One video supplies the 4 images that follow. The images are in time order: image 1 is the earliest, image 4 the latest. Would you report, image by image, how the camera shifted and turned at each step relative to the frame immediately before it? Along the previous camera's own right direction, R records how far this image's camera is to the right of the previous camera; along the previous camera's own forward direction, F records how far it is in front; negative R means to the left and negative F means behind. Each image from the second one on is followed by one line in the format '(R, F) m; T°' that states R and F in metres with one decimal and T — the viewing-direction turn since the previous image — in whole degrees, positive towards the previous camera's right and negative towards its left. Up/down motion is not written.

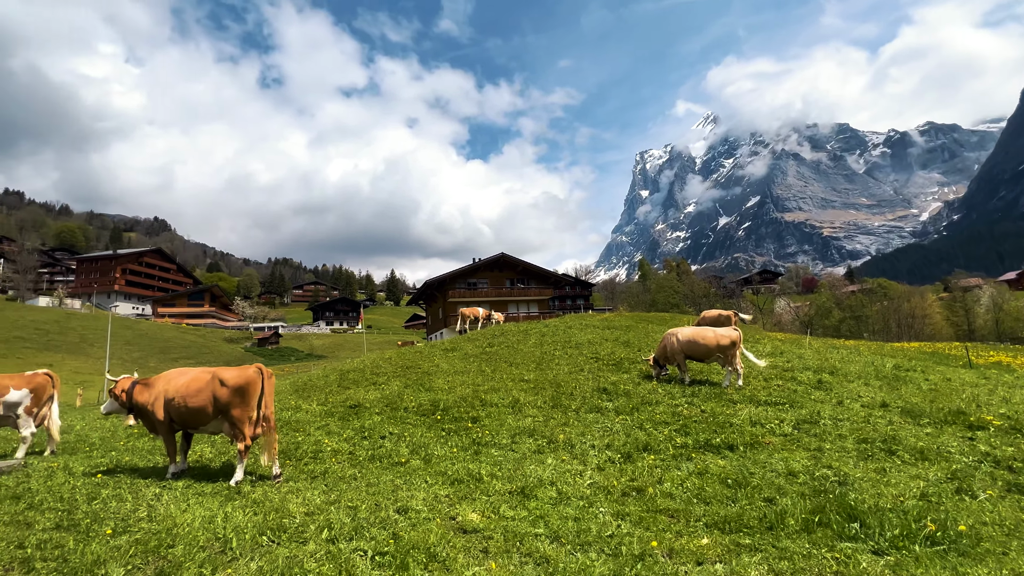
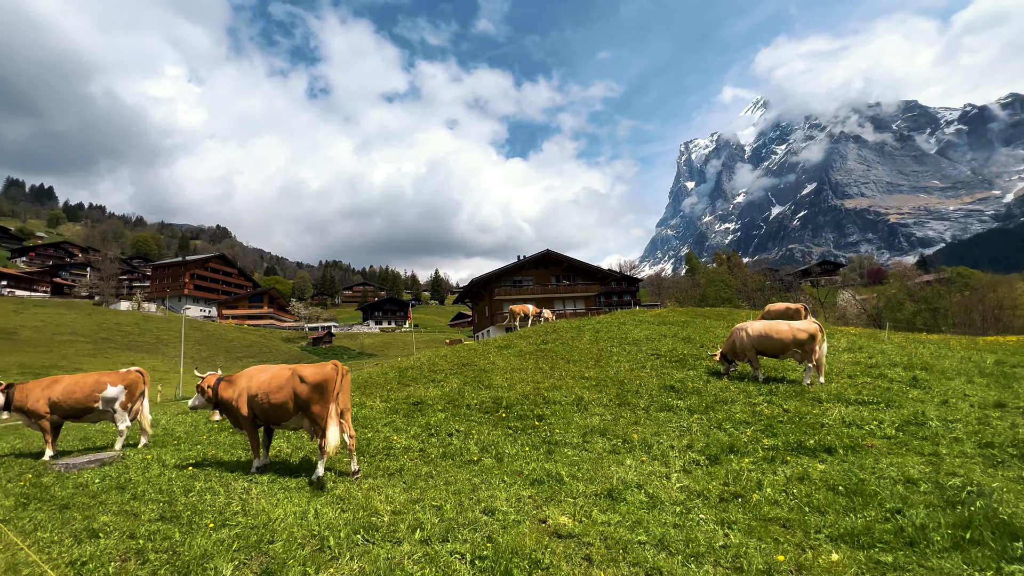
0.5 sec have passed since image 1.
(-0.7, +0.3) m; -5°
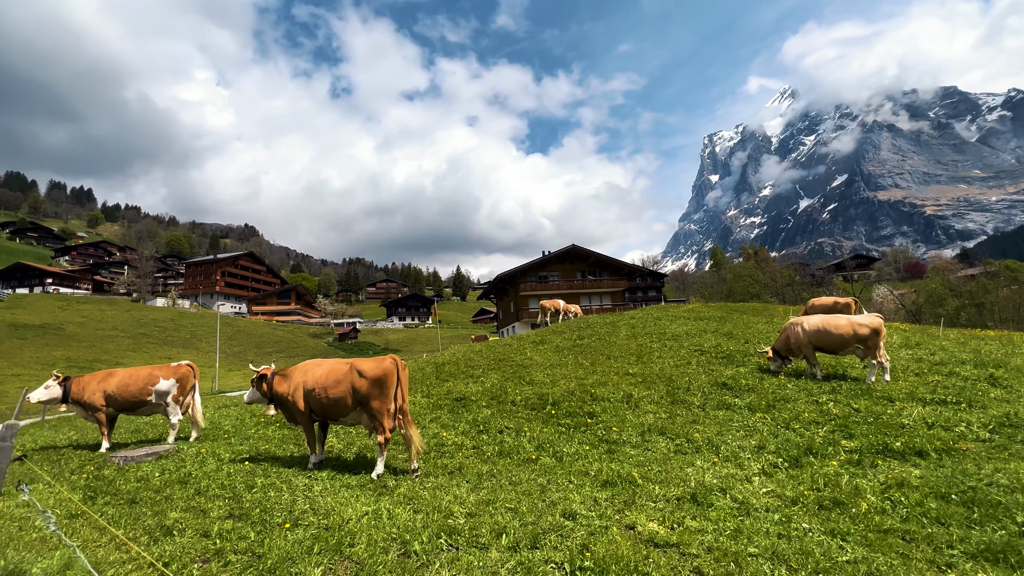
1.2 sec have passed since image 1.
(-0.9, +0.4) m; -3°
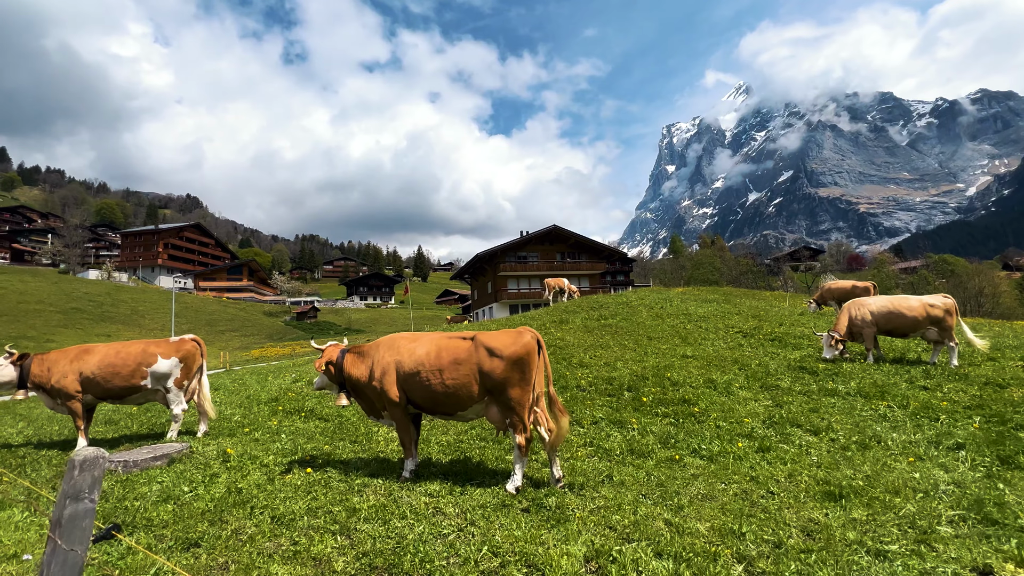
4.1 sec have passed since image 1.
(-3.3, +2.4) m; +5°
